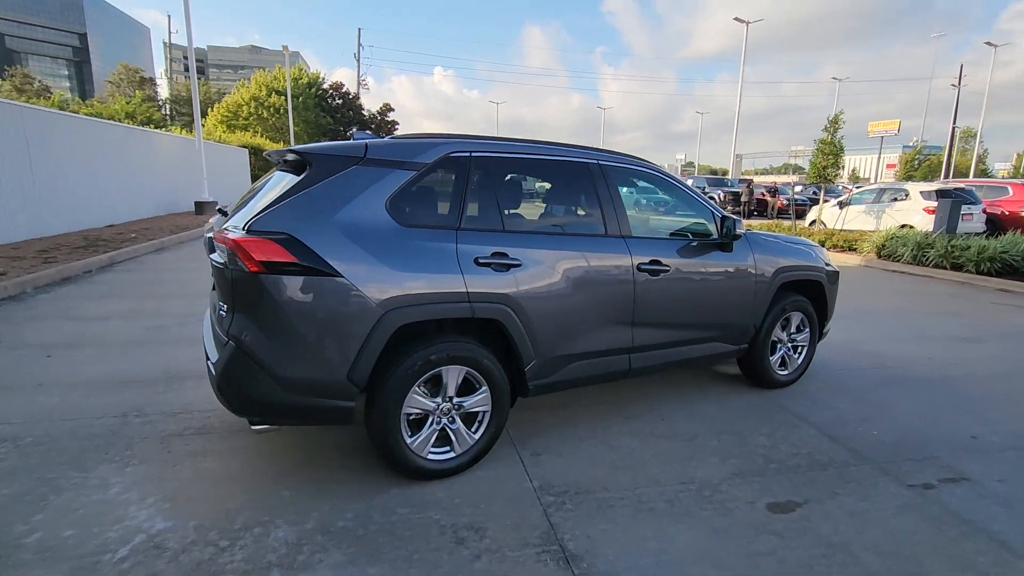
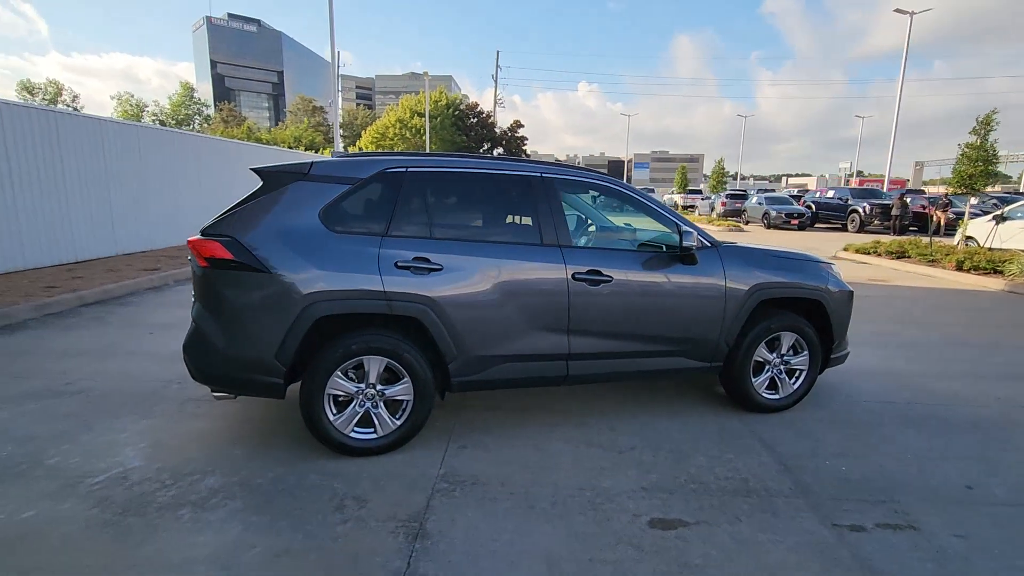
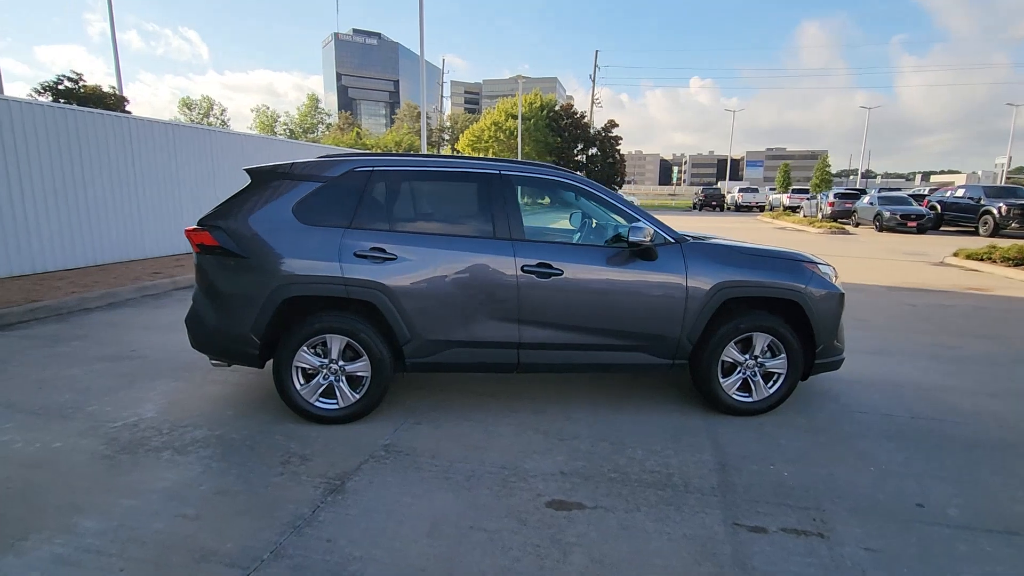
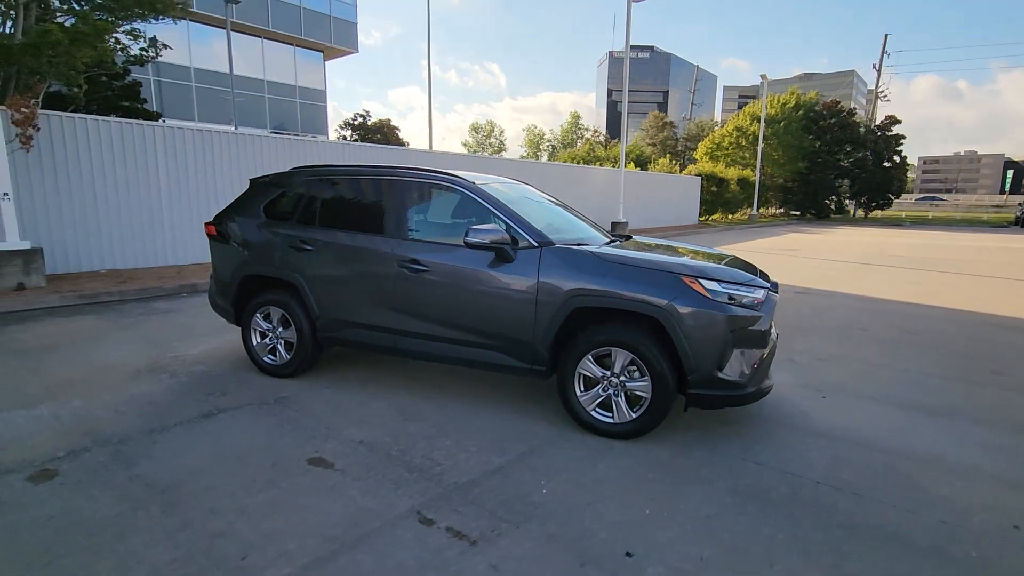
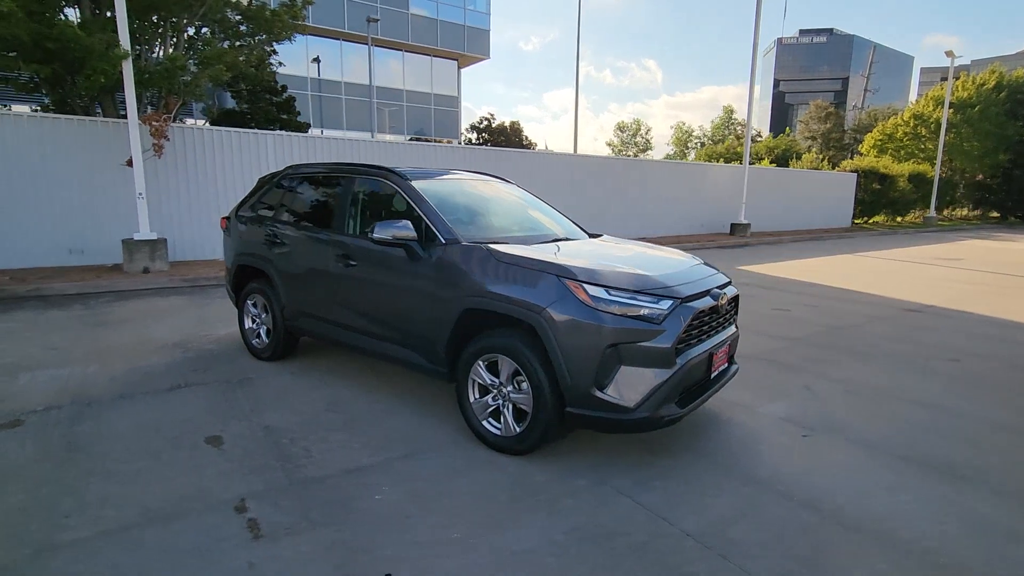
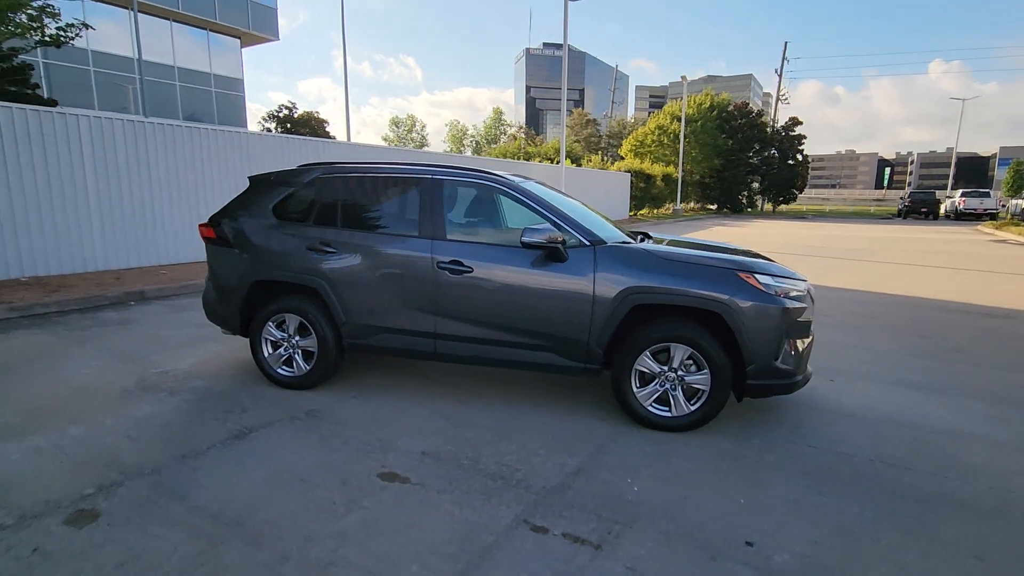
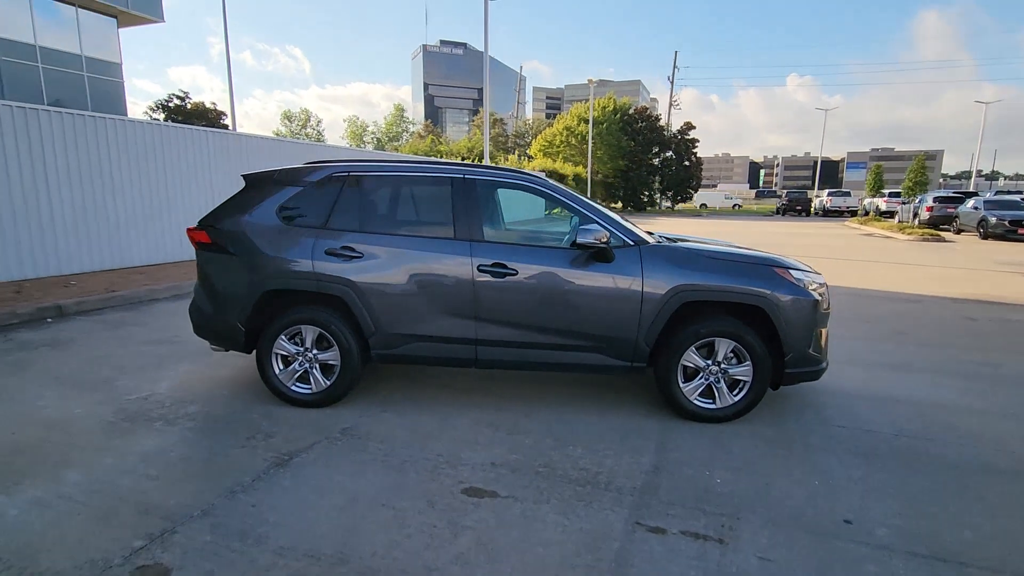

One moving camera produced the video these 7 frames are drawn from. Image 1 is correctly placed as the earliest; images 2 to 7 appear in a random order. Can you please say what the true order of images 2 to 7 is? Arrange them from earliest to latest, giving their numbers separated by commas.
2, 3, 7, 6, 4, 5
